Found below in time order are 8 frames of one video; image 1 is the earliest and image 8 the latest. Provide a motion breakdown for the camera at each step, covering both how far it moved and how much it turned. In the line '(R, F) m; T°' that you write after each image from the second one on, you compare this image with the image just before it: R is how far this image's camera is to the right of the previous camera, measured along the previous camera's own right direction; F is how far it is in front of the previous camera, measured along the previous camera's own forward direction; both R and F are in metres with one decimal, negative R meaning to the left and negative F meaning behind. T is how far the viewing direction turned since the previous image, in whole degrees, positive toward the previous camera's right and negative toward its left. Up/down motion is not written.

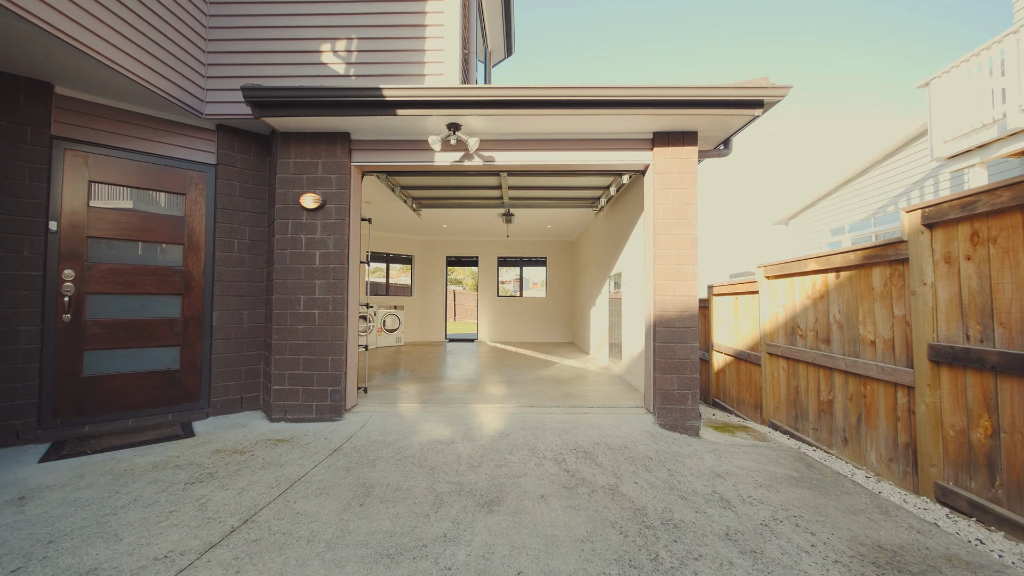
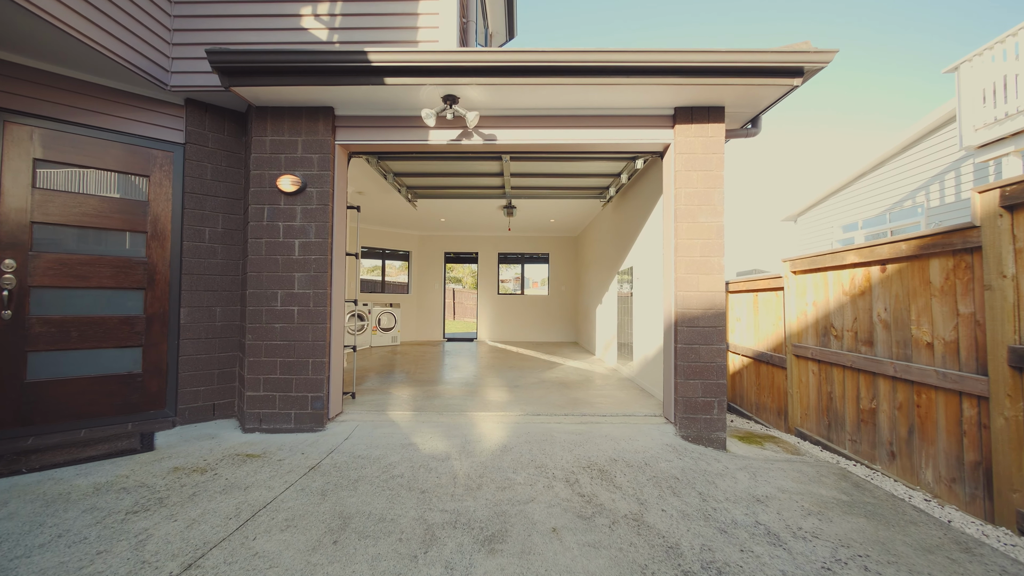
(0.0, +0.4) m; 0°
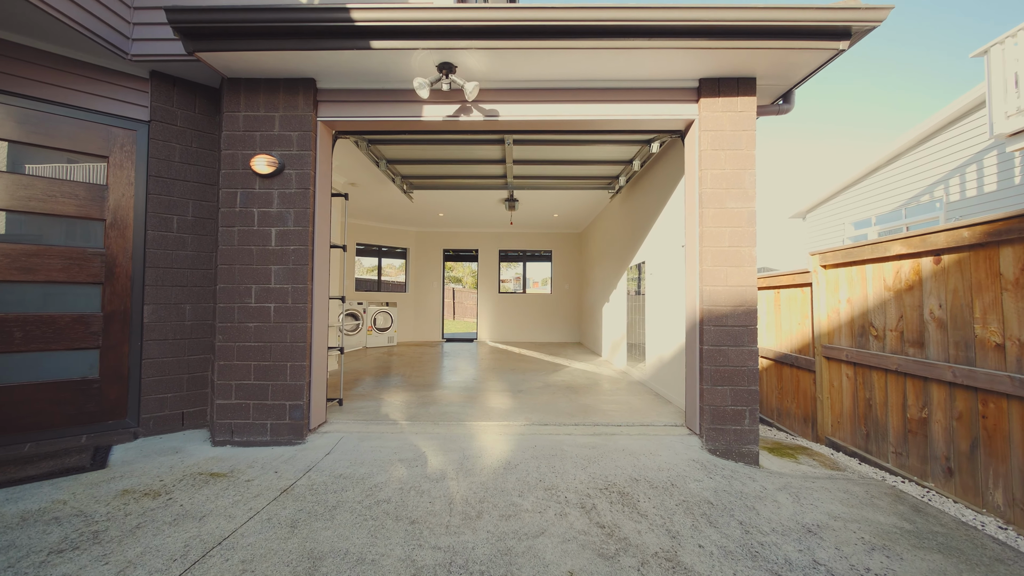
(0.0, +0.3) m; 0°
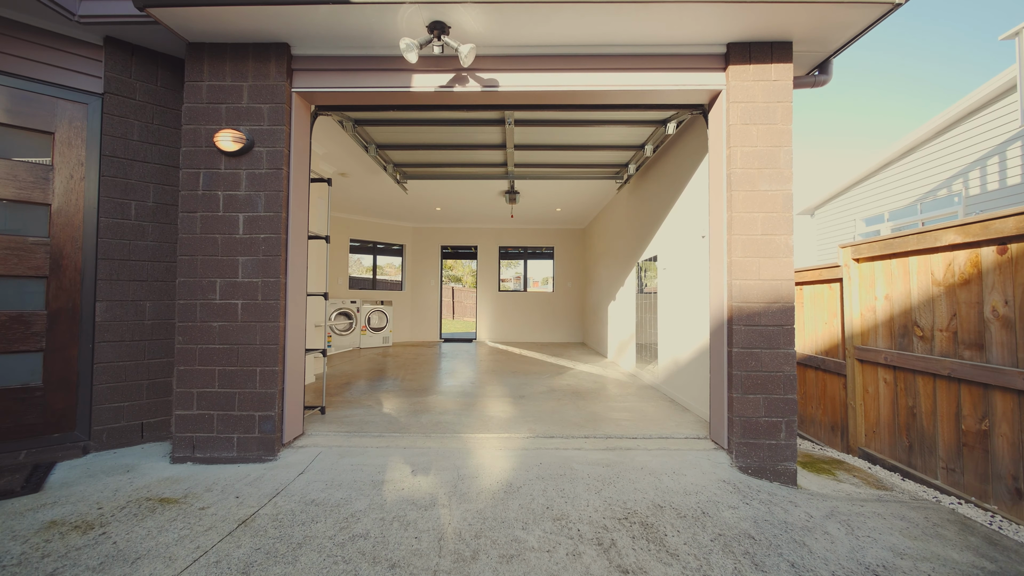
(0.0, +0.3) m; 0°
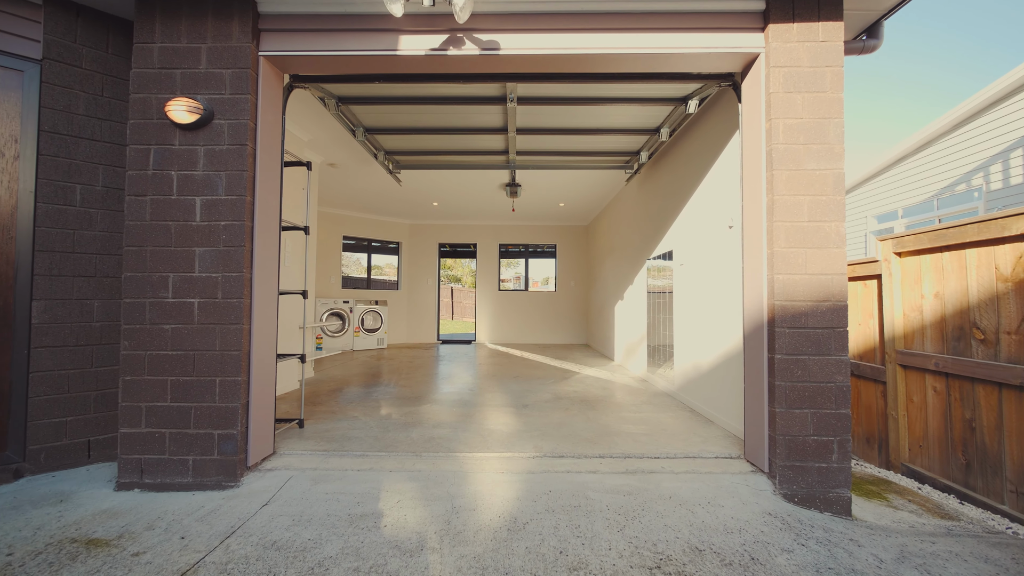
(0.0, +0.3) m; 0°
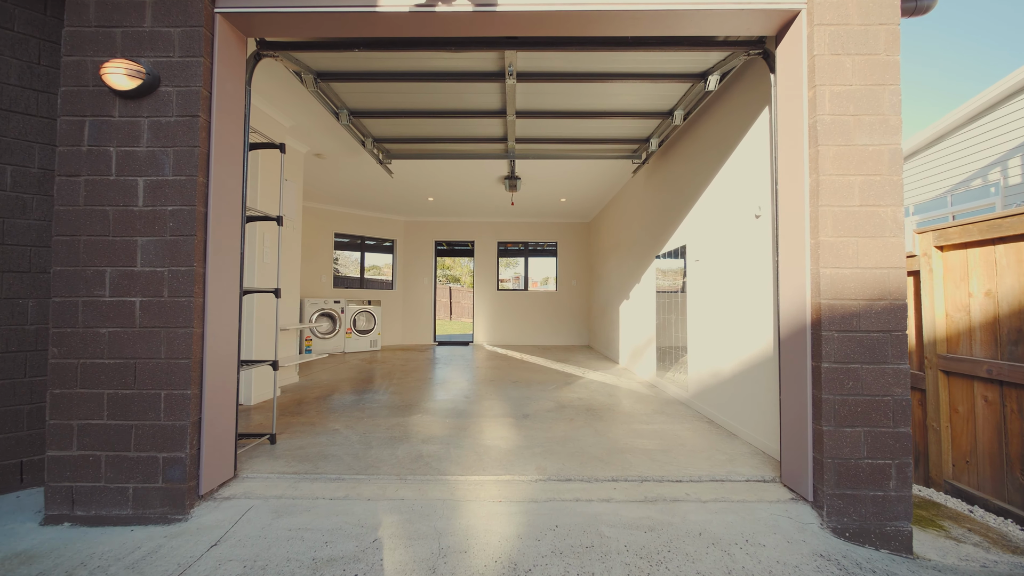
(0.0, +0.3) m; 0°
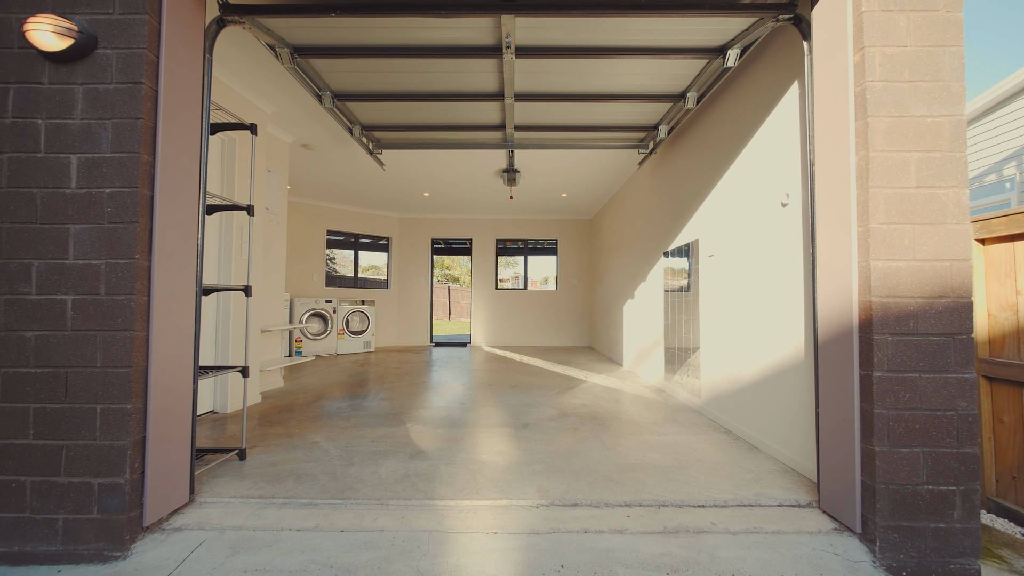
(0.0, +0.2) m; 0°
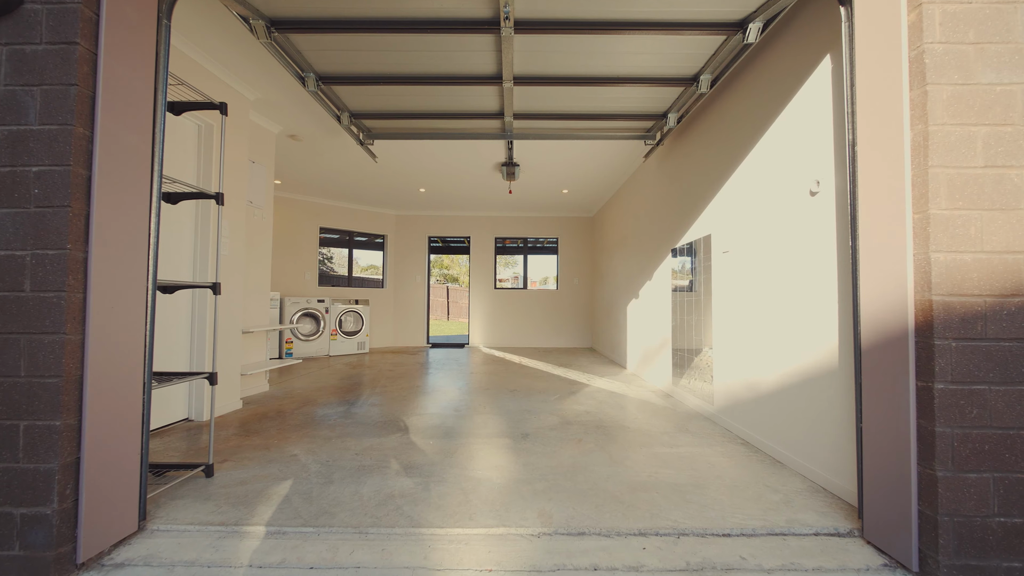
(0.0, +0.2) m; 0°
